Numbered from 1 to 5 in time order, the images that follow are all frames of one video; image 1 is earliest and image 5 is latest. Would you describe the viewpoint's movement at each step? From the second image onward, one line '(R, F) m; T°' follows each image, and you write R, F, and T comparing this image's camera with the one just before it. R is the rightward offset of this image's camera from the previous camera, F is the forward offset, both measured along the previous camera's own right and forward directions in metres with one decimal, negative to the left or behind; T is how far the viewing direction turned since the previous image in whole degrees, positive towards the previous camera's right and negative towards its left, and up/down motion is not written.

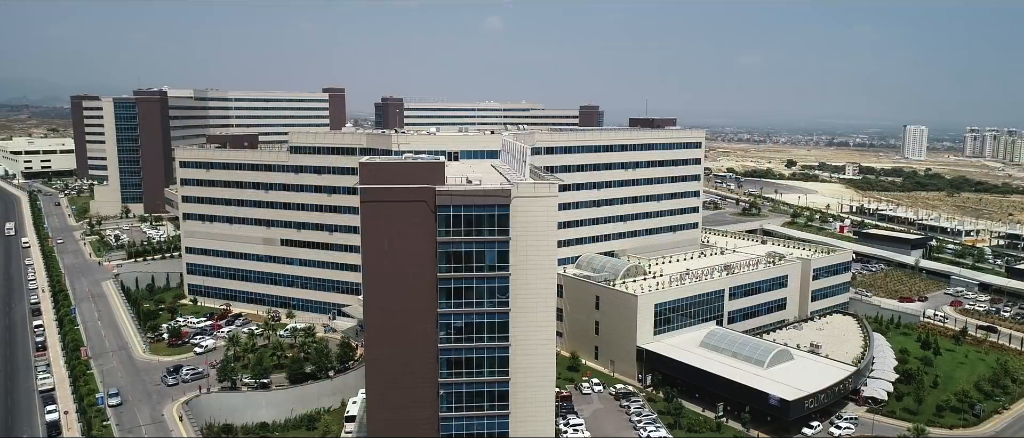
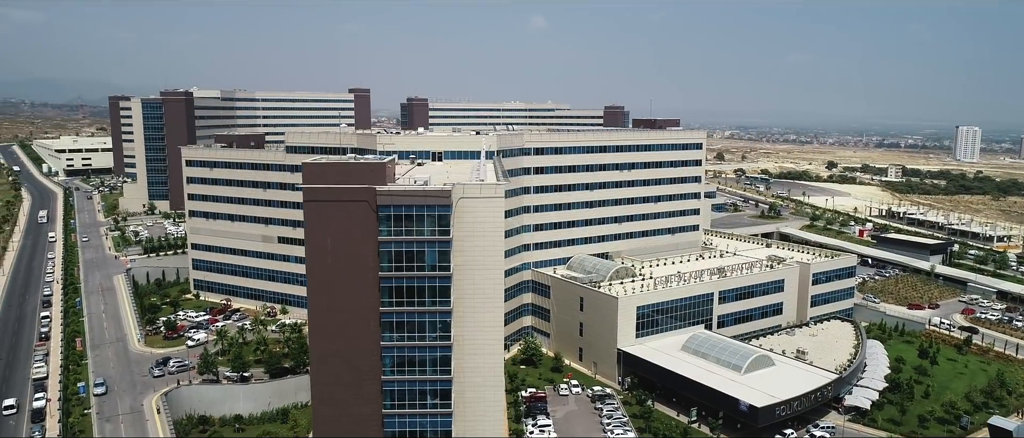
(+5.2, 0.0) m; -3°
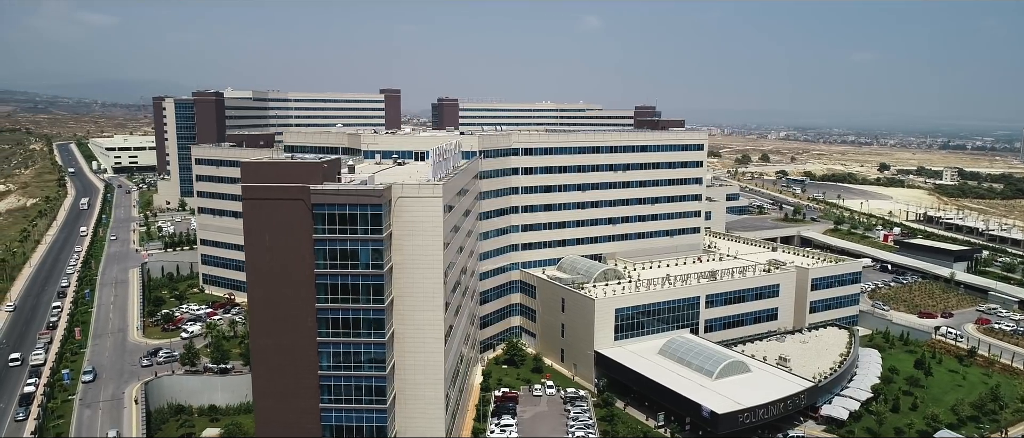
(+6.1, 0.0) m; -4°
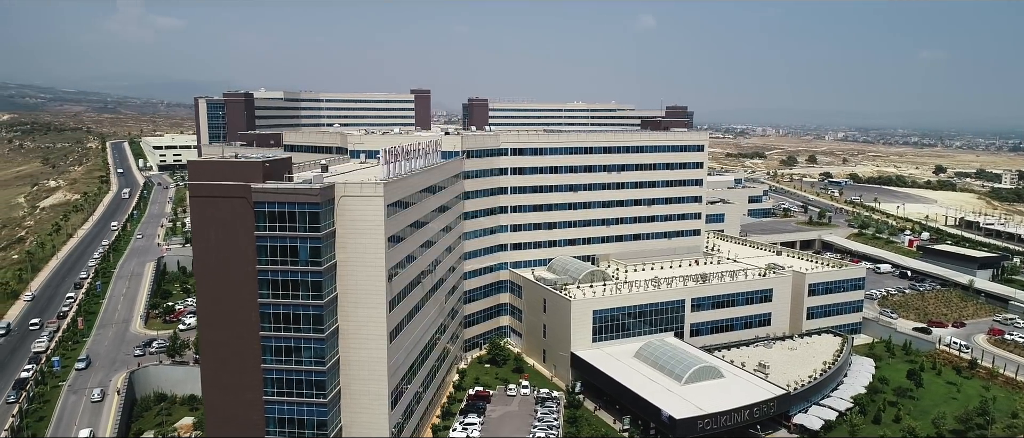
(+6.1, 0.0) m; -4°
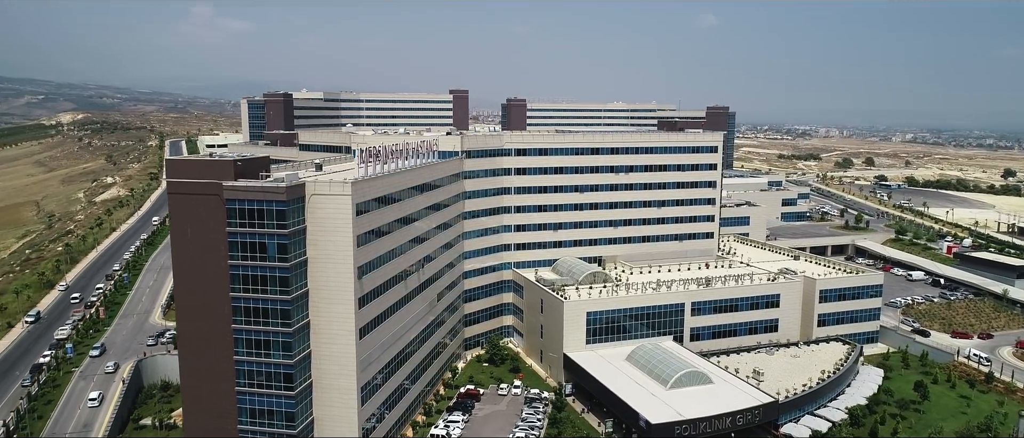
(+5.1, -0.1) m; -4°
